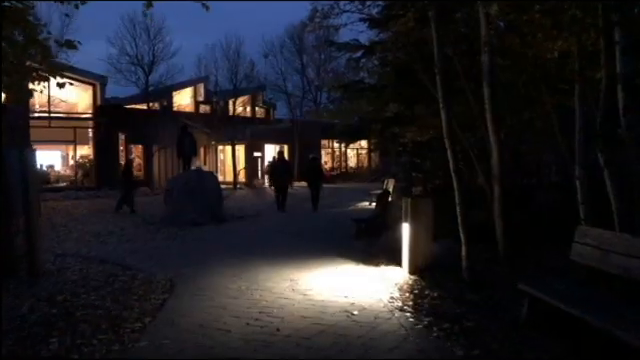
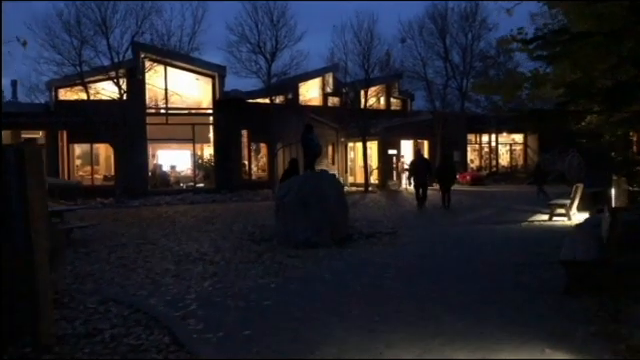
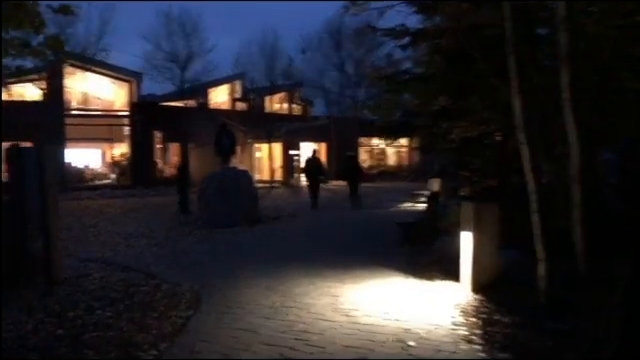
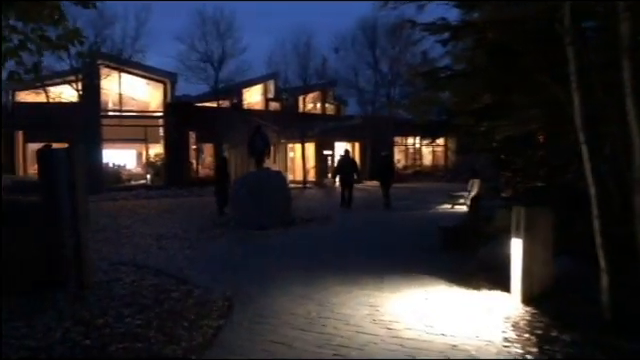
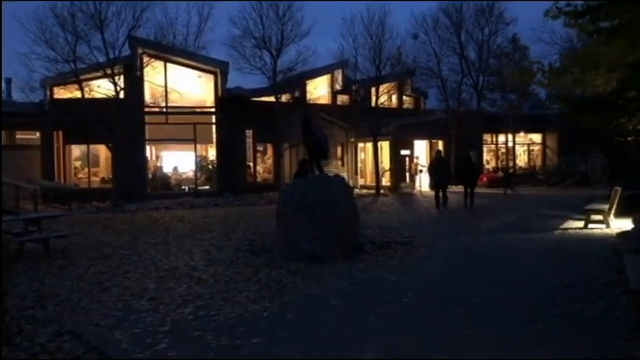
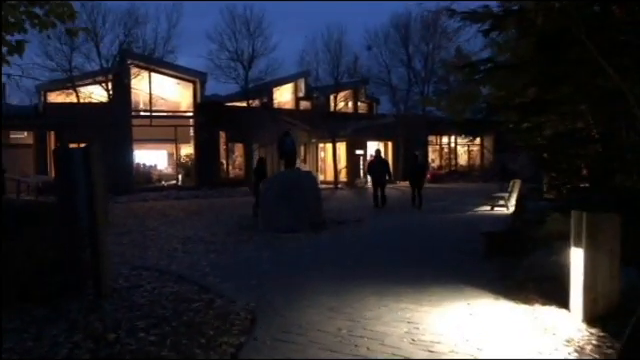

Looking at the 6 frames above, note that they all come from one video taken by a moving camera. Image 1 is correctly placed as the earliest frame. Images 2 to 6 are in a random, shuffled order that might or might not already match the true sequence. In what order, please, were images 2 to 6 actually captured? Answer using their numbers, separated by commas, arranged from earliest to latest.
3, 4, 6, 2, 5
